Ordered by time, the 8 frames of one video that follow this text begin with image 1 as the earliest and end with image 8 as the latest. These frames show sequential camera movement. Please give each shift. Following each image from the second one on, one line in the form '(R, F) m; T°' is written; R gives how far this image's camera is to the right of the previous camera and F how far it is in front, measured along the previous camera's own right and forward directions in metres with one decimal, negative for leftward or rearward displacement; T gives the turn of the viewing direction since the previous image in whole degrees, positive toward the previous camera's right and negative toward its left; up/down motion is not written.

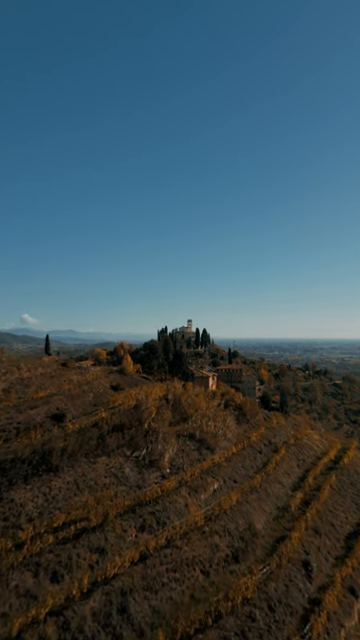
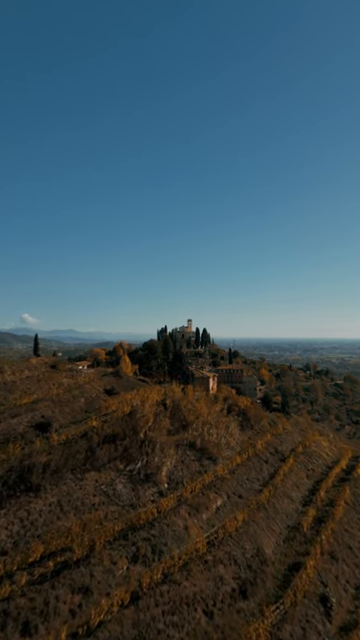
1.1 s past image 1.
(+0.1, +2.9) m; 0°
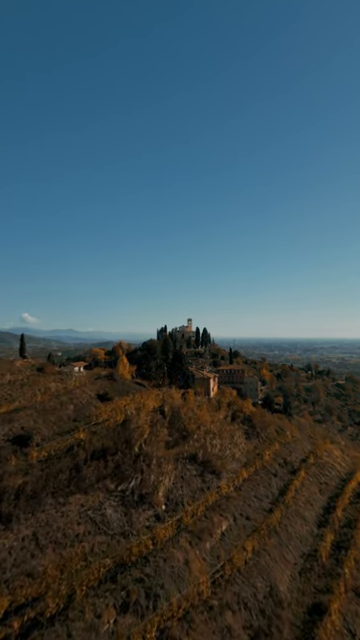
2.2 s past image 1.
(0.0, +3.3) m; 0°
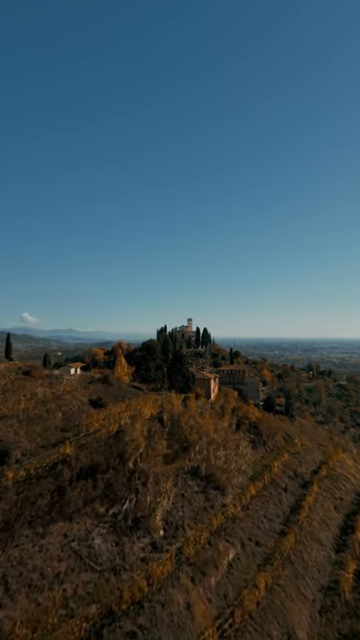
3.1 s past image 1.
(0.0, +2.9) m; 0°
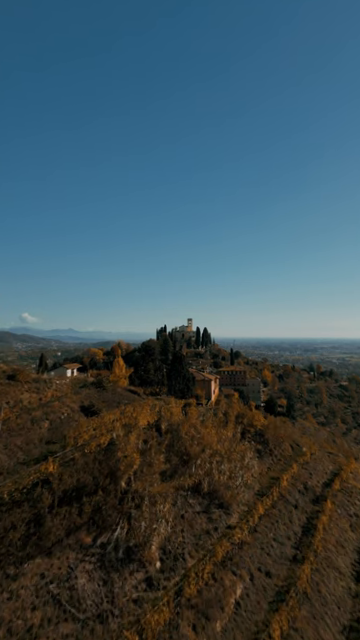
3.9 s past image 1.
(0.0, +2.7) m; 0°
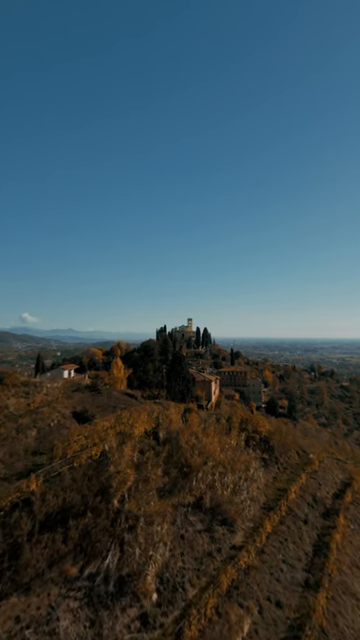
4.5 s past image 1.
(0.0, +2.1) m; 0°
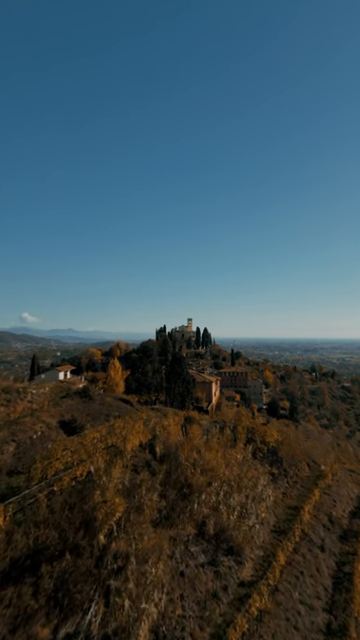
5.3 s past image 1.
(0.0, +2.8) m; 0°
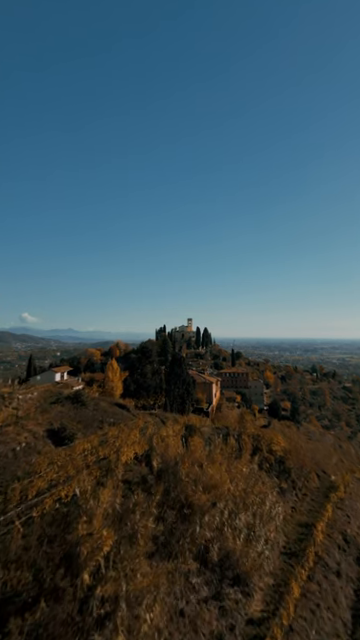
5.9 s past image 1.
(0.0, +2.2) m; 0°
